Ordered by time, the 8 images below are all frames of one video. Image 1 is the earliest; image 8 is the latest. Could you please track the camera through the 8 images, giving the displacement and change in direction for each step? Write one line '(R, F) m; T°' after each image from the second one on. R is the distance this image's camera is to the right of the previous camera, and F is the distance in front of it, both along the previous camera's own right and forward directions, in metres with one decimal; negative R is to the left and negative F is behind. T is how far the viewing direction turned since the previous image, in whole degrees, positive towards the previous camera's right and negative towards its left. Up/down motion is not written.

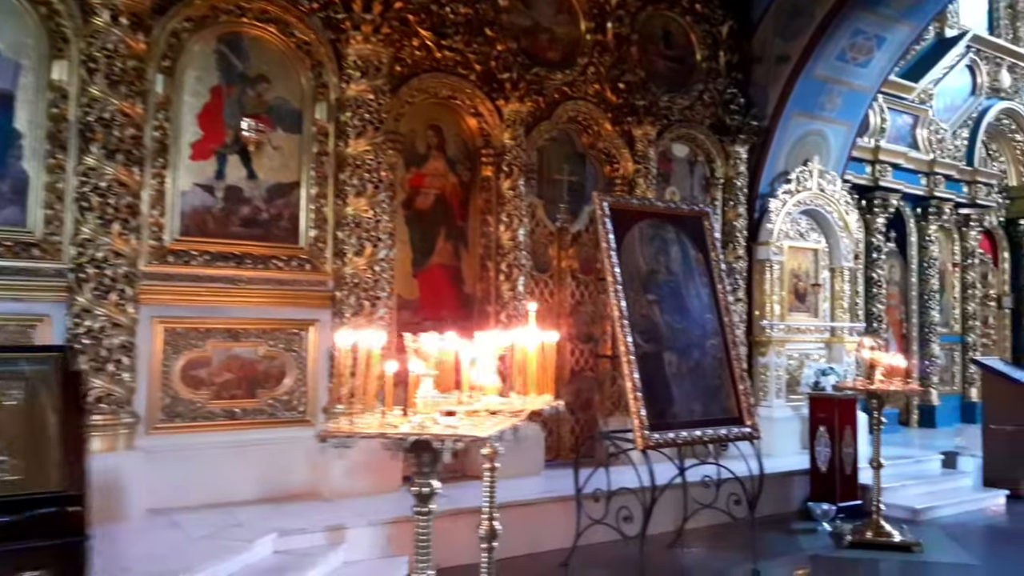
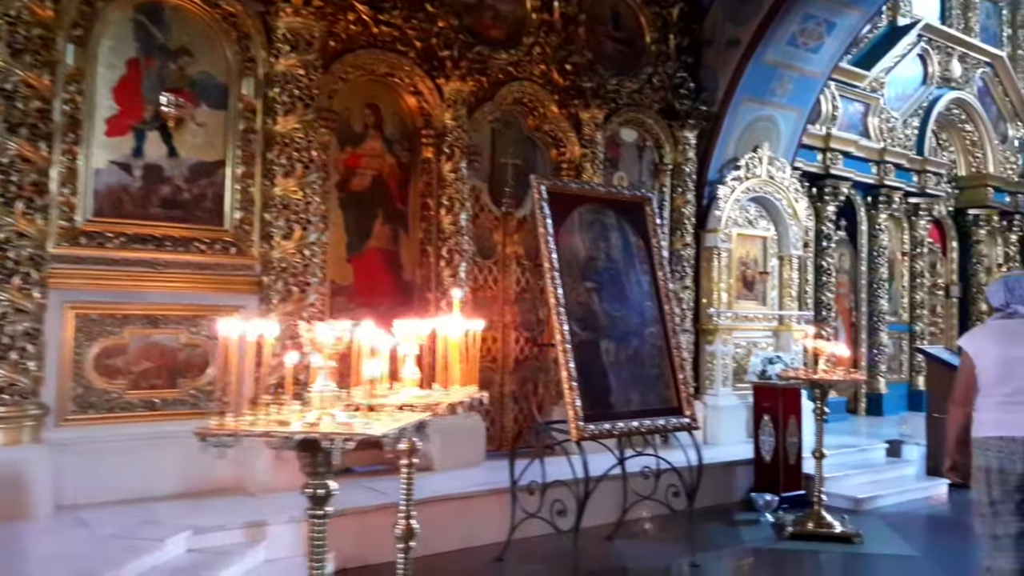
(+0.2, +0.2) m; +3°
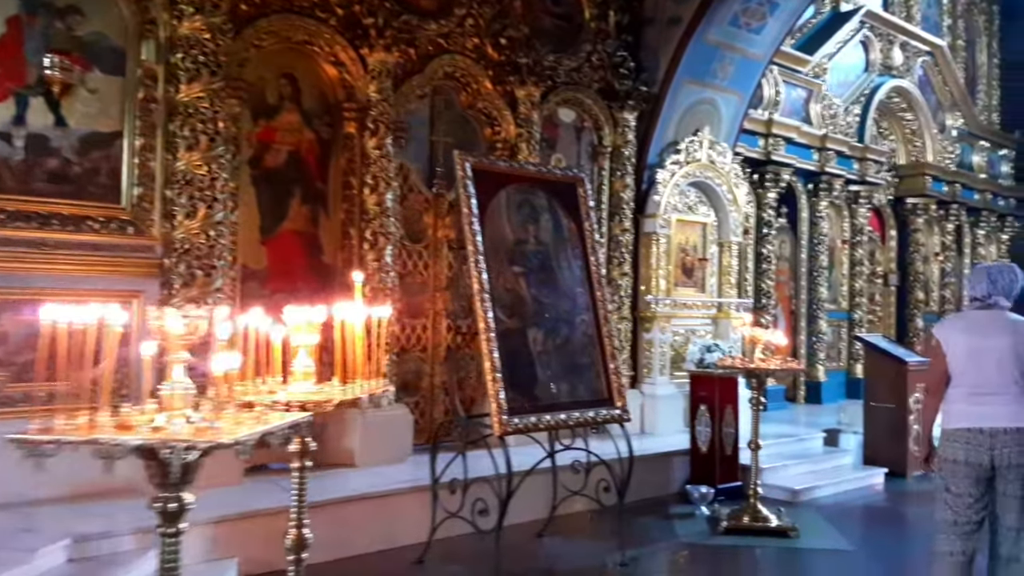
(+0.2, +0.3) m; +4°
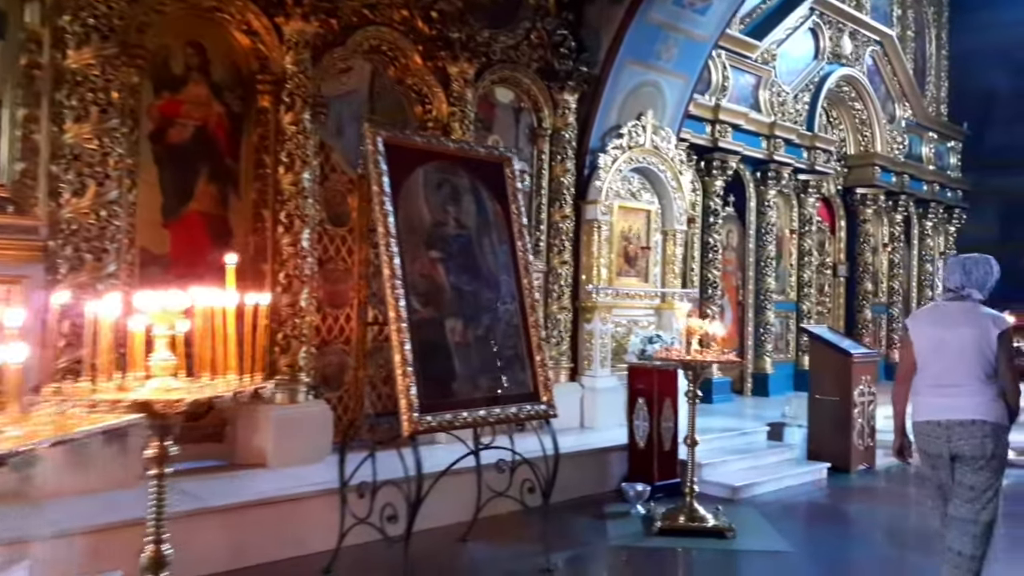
(+0.2, +0.3) m; +3°
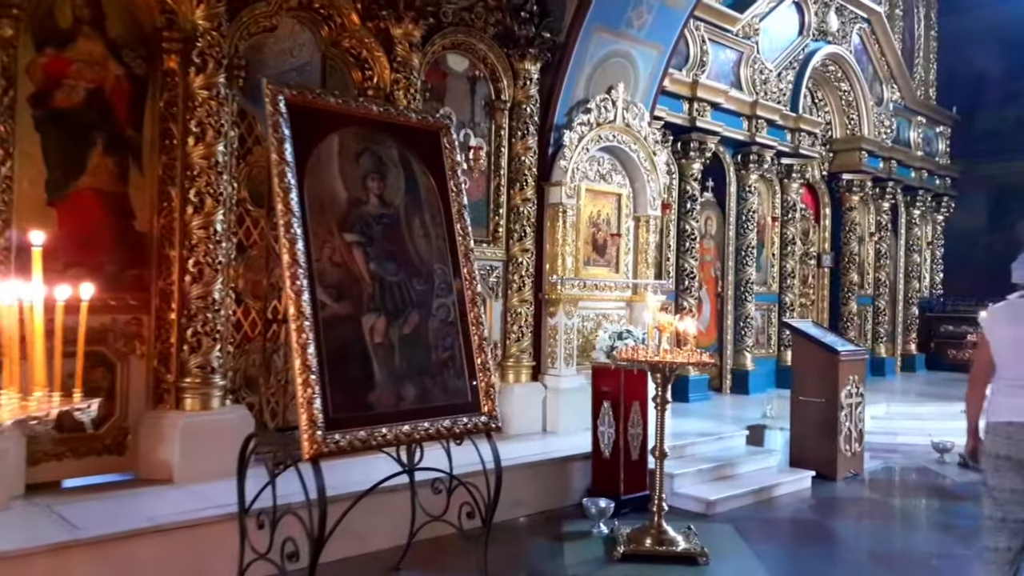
(+0.2, +0.7) m; +1°
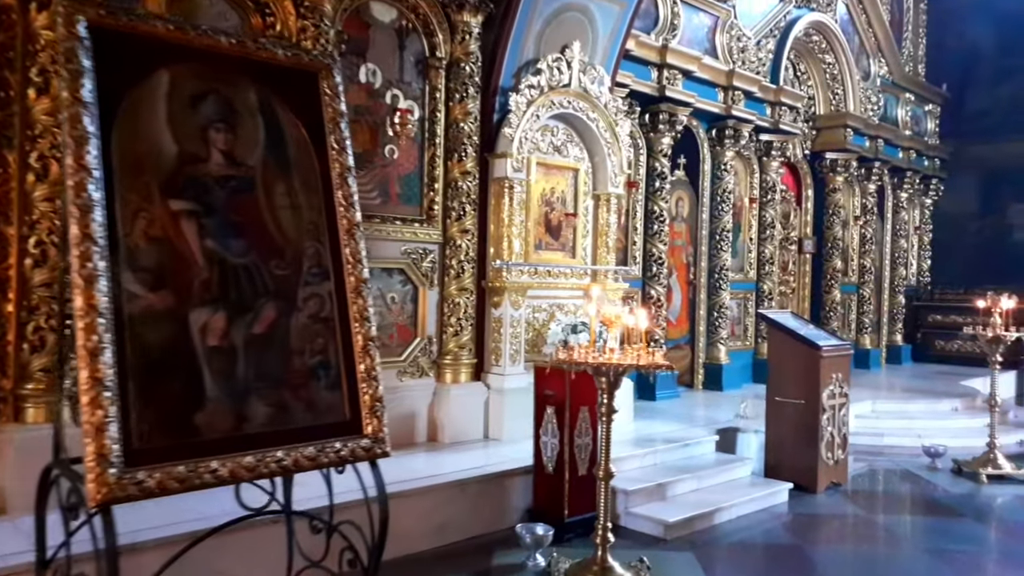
(+0.3, +0.8) m; +1°
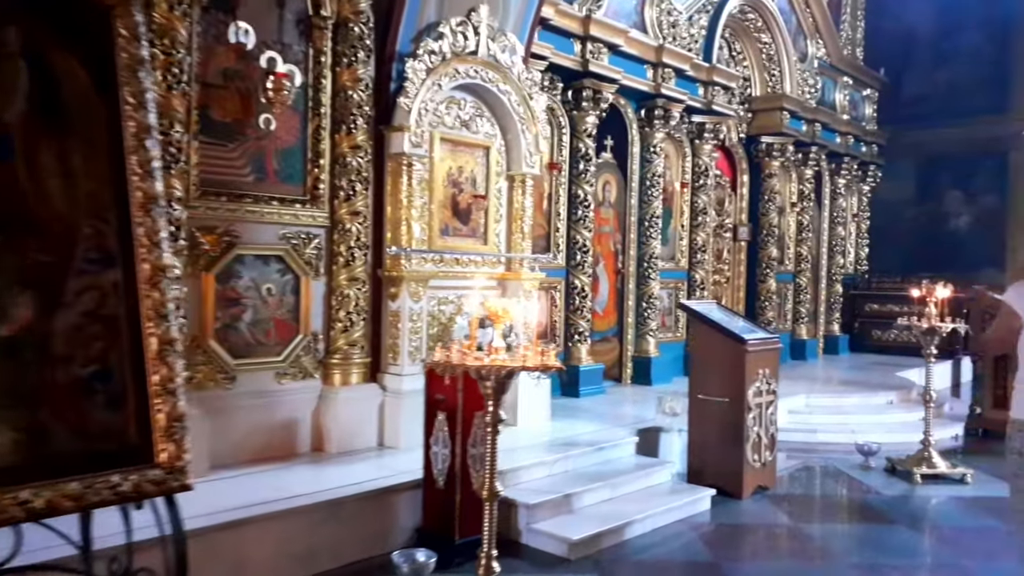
(+0.3, +0.5) m; +3°
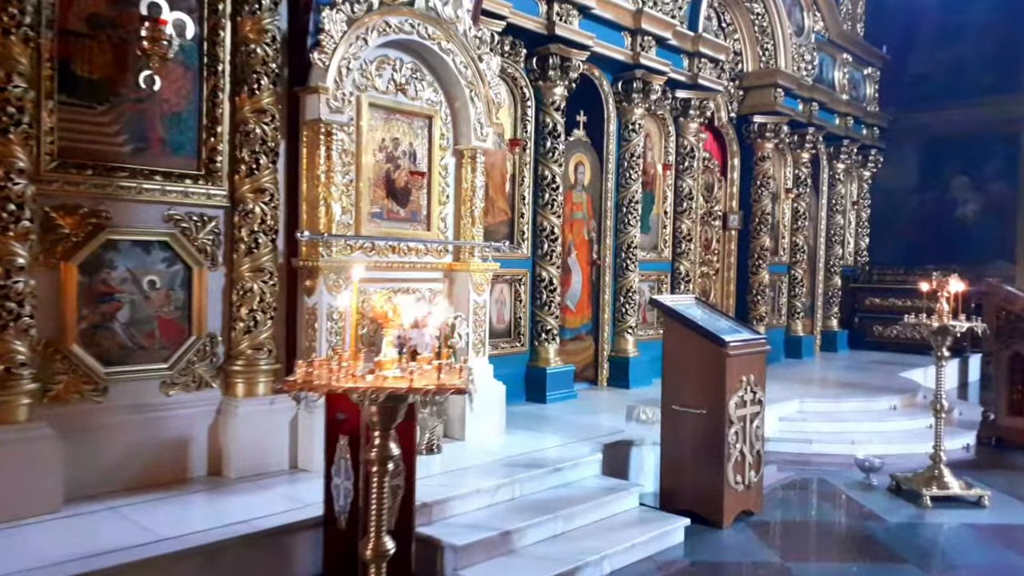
(+0.3, +0.8) m; 0°
